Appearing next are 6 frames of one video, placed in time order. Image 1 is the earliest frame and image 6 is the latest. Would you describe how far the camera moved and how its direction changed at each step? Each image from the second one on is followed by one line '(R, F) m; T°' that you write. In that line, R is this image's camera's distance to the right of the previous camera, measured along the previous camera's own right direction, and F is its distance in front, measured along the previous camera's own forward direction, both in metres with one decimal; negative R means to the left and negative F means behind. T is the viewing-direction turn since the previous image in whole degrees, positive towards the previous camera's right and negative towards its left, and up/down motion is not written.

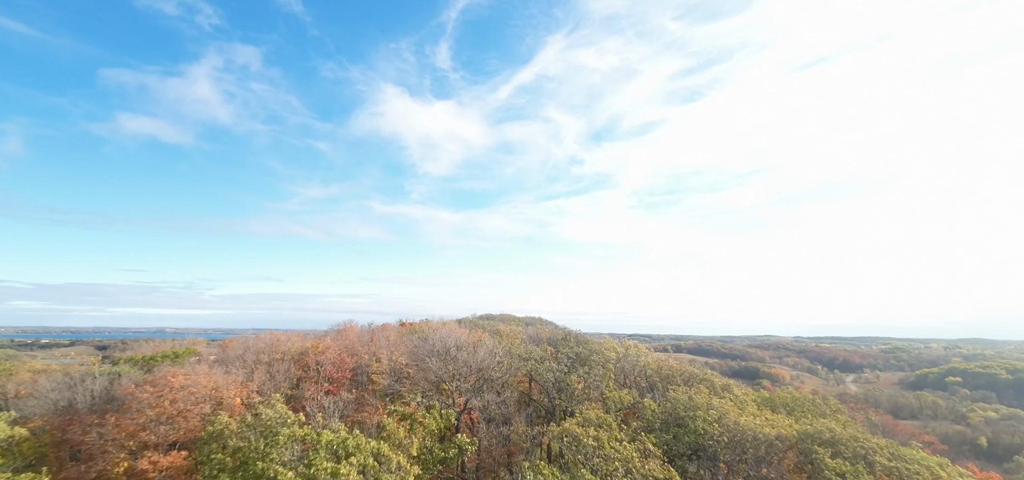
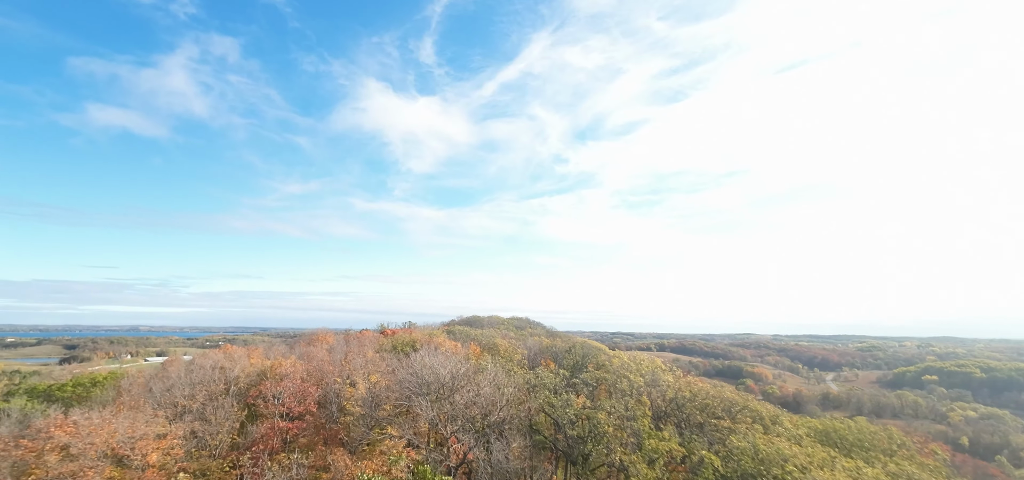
(-0.3, +1.4) m; +2°
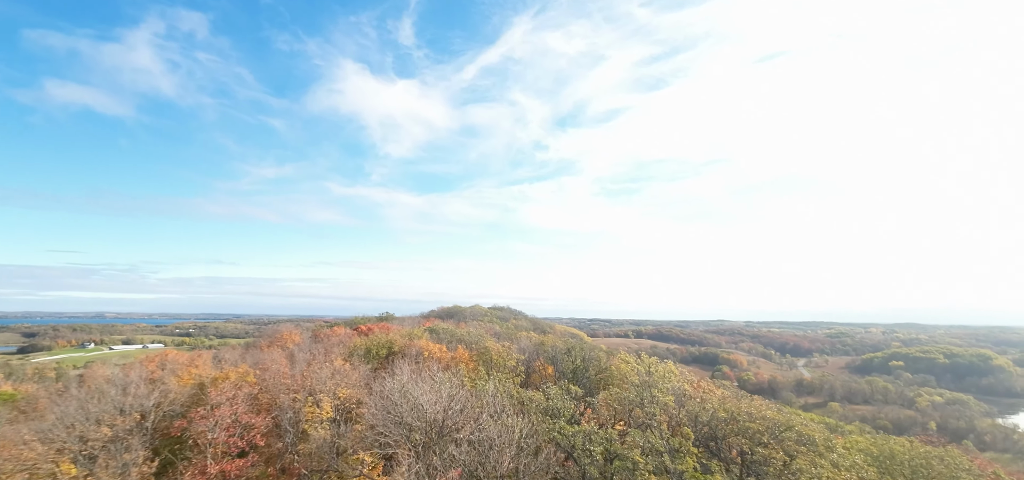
(+0.4, +1.9) m; +3°
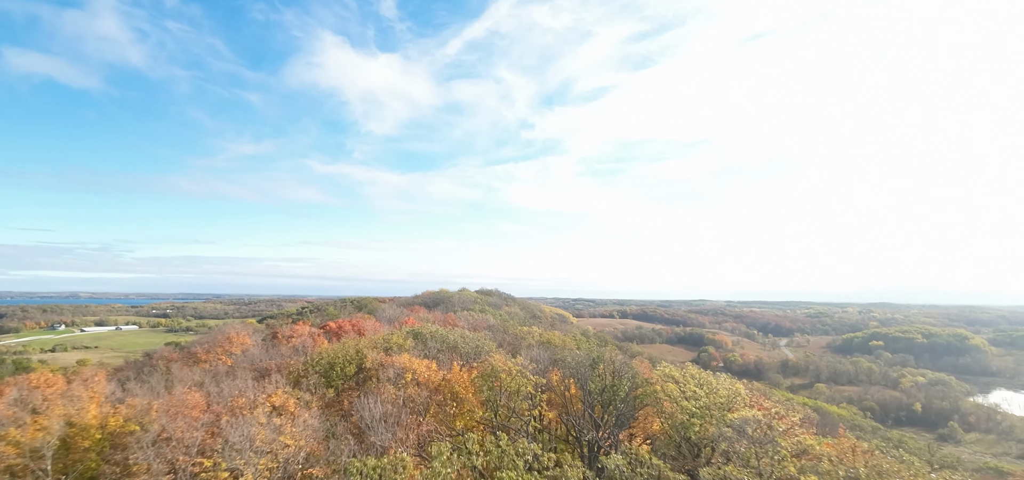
(-0.2, +2.4) m; +2°
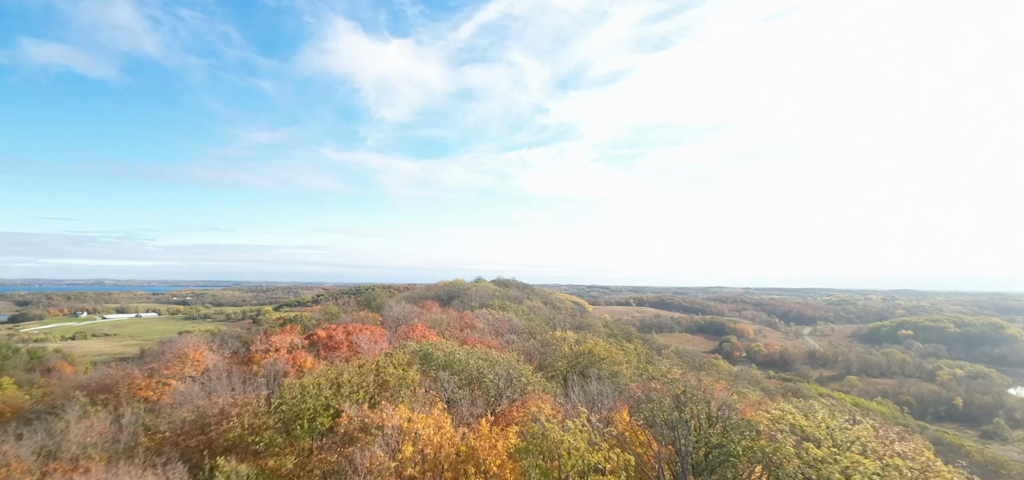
(-1.0, +1.3) m; -2°
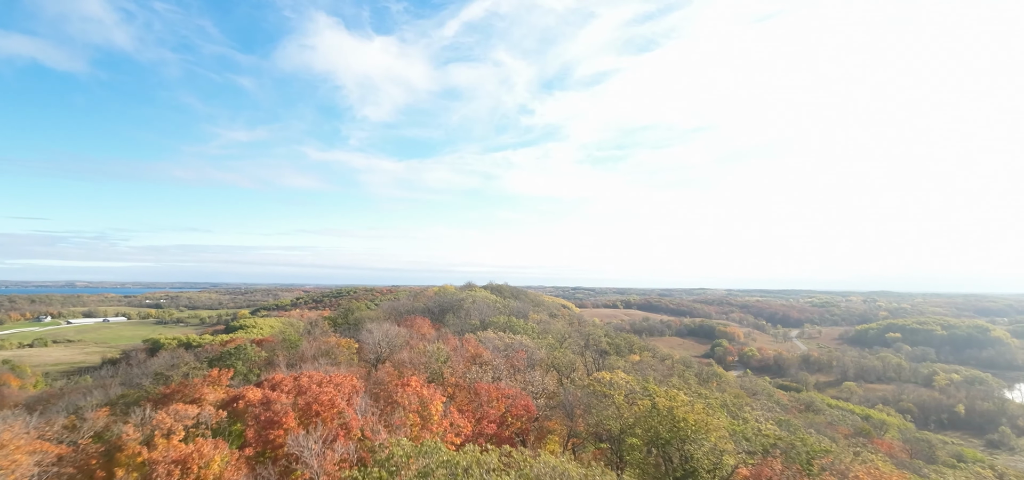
(-0.6, +2.6) m; +2°
